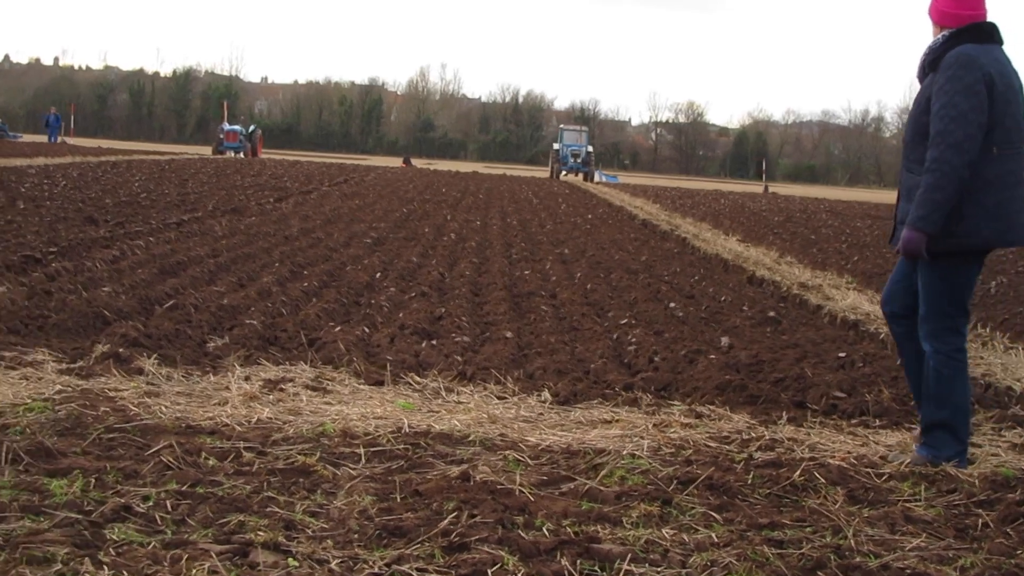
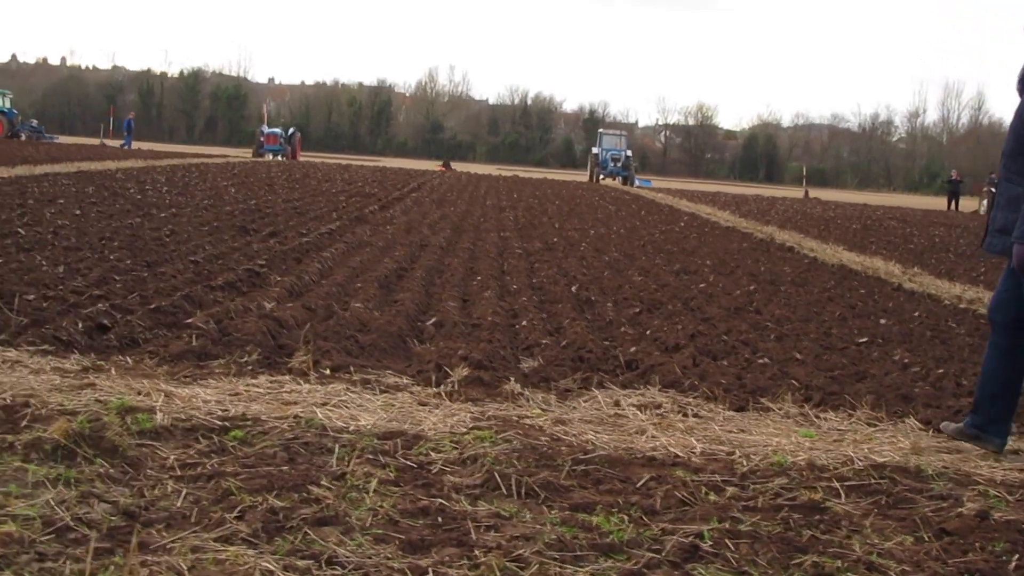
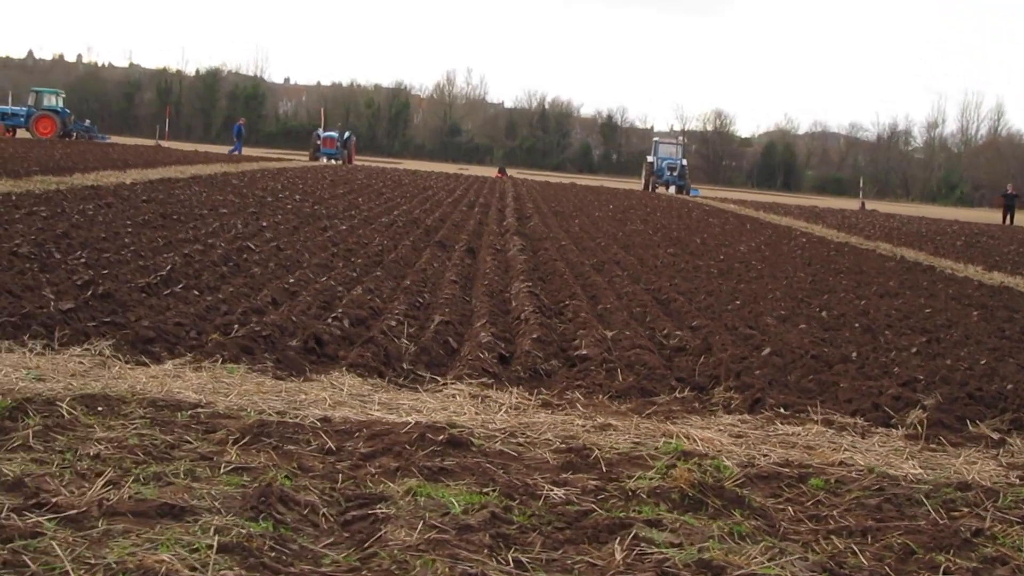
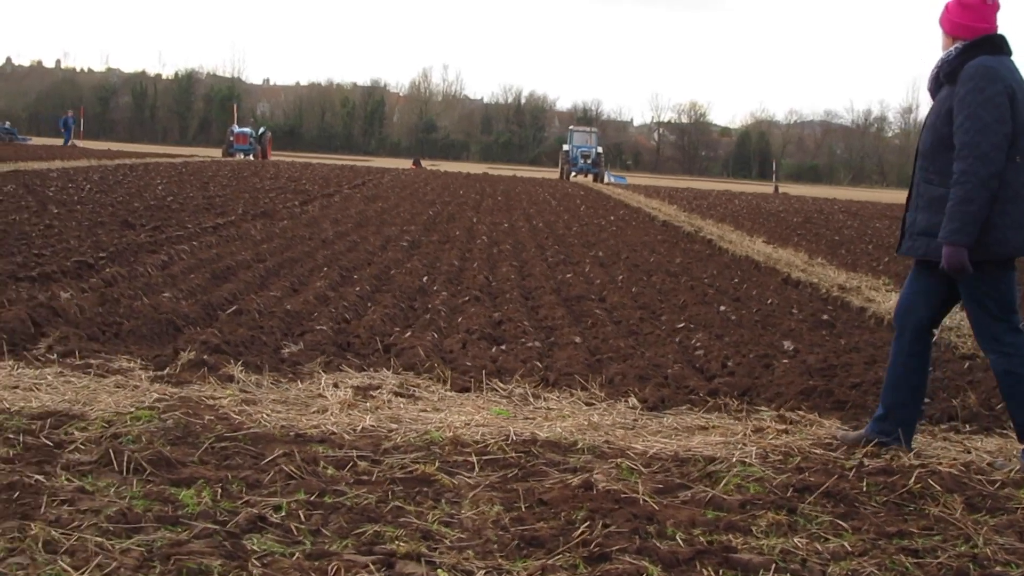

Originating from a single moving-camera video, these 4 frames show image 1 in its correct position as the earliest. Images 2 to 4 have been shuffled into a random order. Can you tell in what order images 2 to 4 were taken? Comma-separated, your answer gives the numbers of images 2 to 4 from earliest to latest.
4, 2, 3
